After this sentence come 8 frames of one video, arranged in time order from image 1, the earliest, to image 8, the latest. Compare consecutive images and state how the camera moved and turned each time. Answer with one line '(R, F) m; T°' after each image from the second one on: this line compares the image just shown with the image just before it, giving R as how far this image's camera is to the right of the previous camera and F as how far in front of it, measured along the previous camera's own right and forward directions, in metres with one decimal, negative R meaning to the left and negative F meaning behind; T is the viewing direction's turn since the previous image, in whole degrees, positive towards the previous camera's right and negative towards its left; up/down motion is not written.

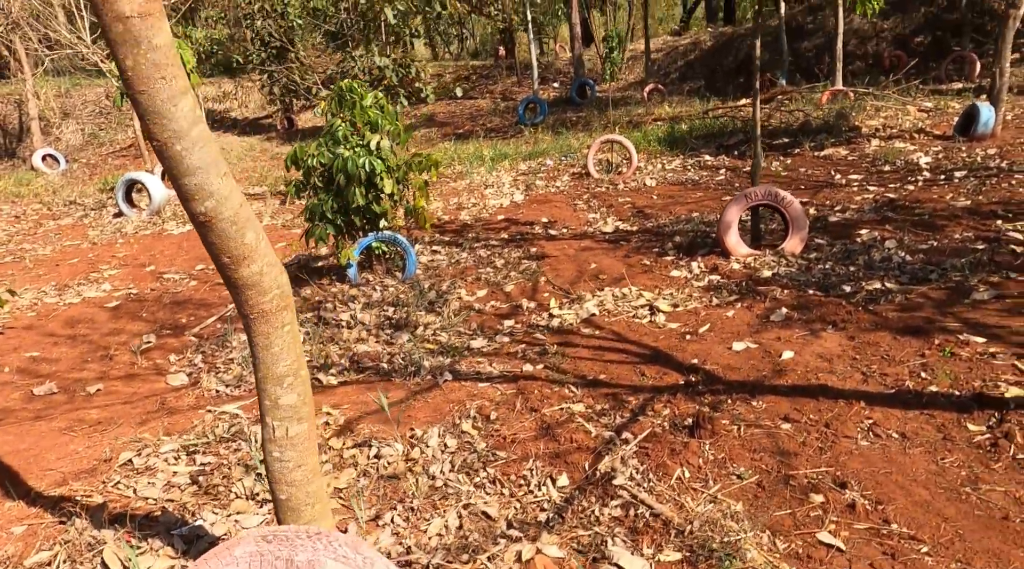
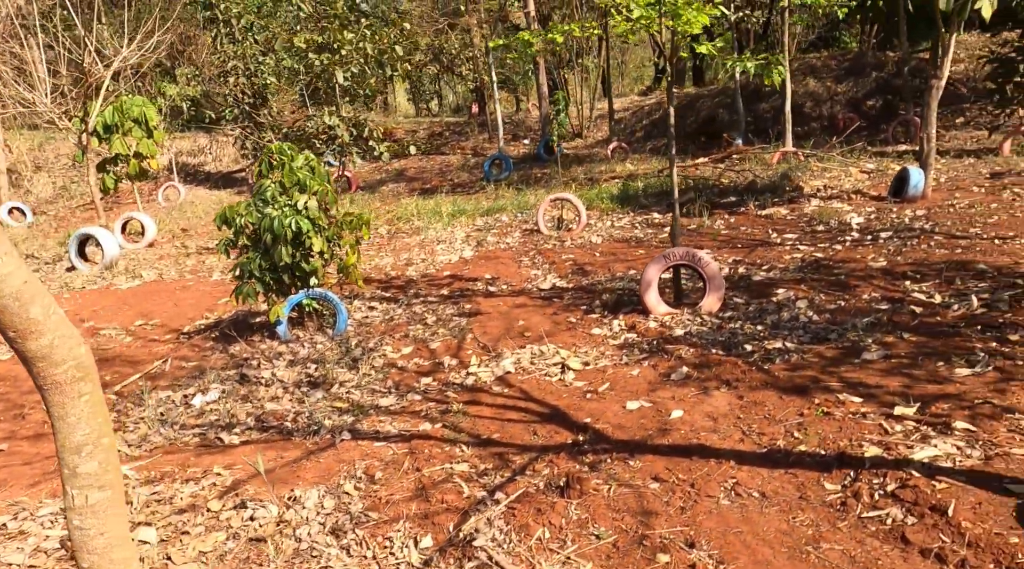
(+0.4, -0.1) m; +3°
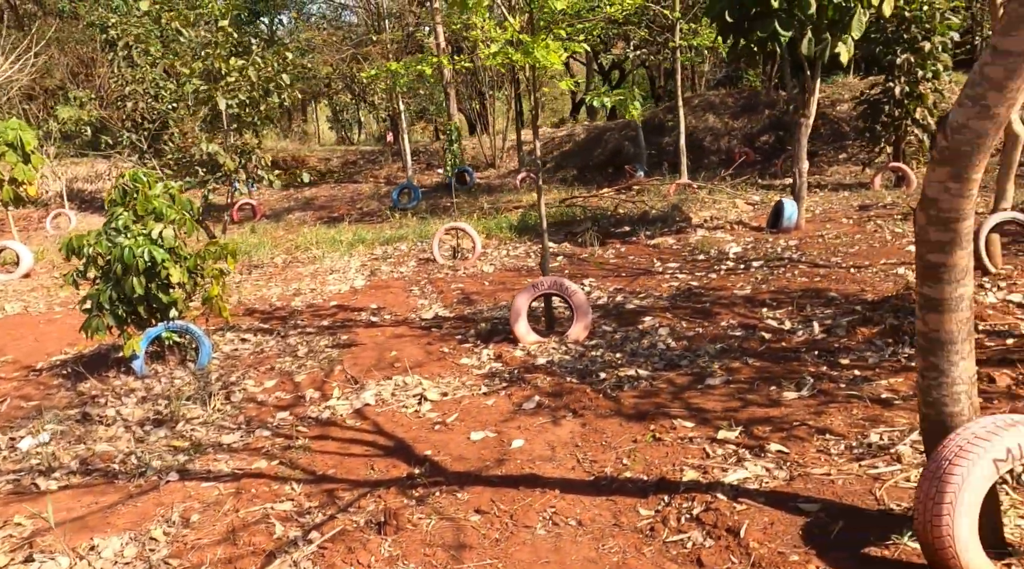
(+0.4, 0.0) m; +6°
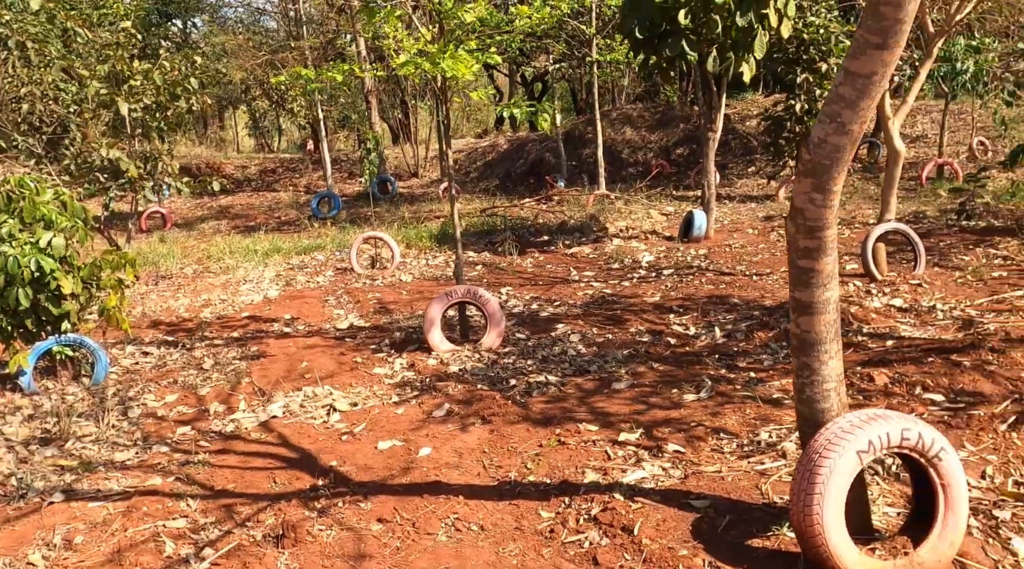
(+0.1, -0.1) m; +5°
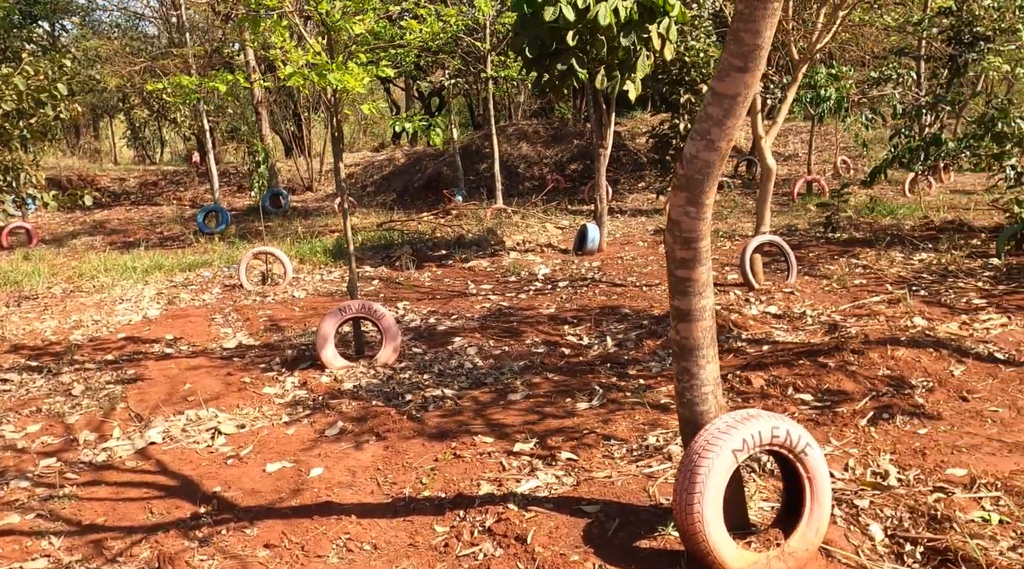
(0.0, -0.1) m; +6°
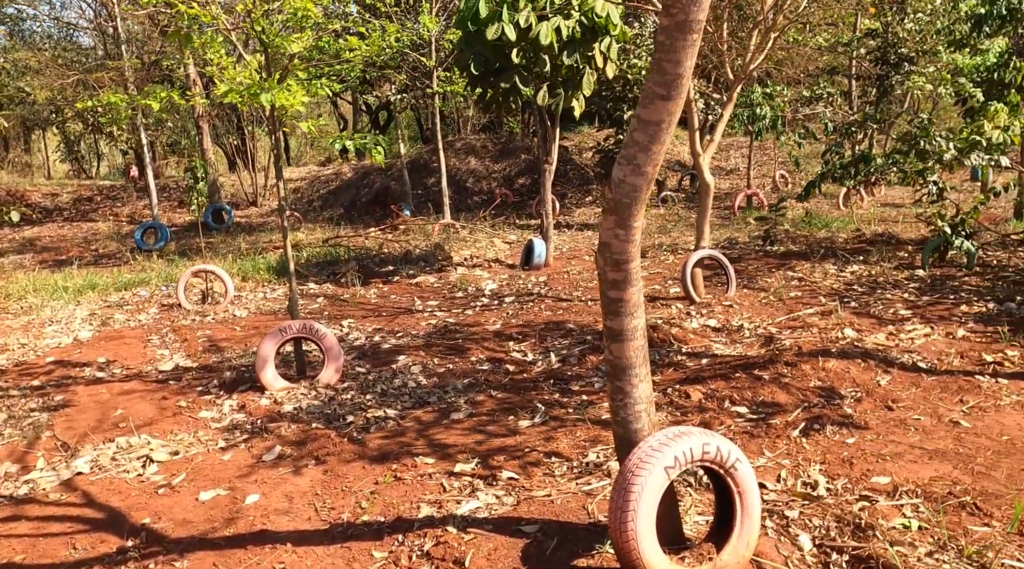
(+0.1, 0.0) m; +3°
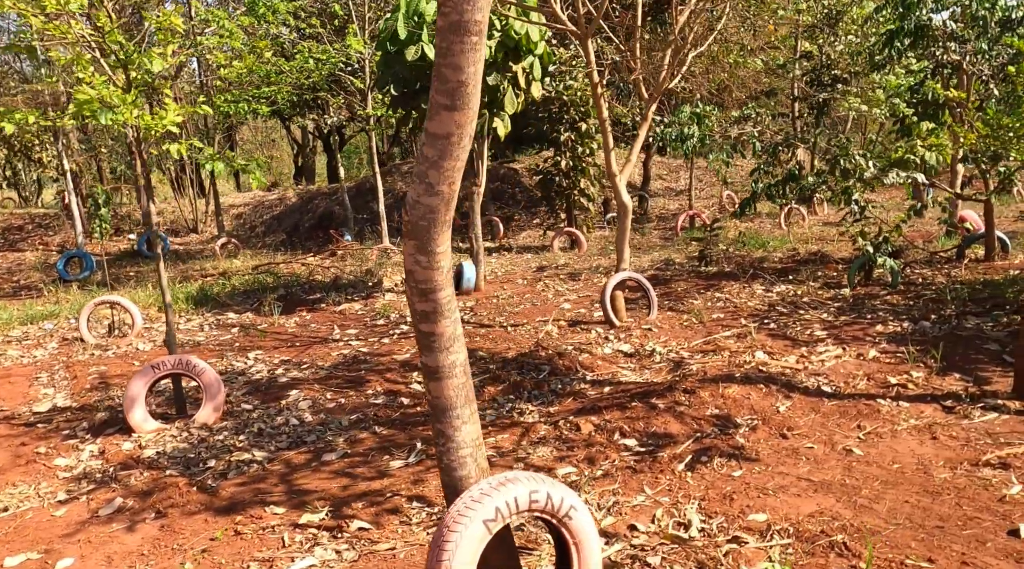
(+0.5, +0.3) m; +2°
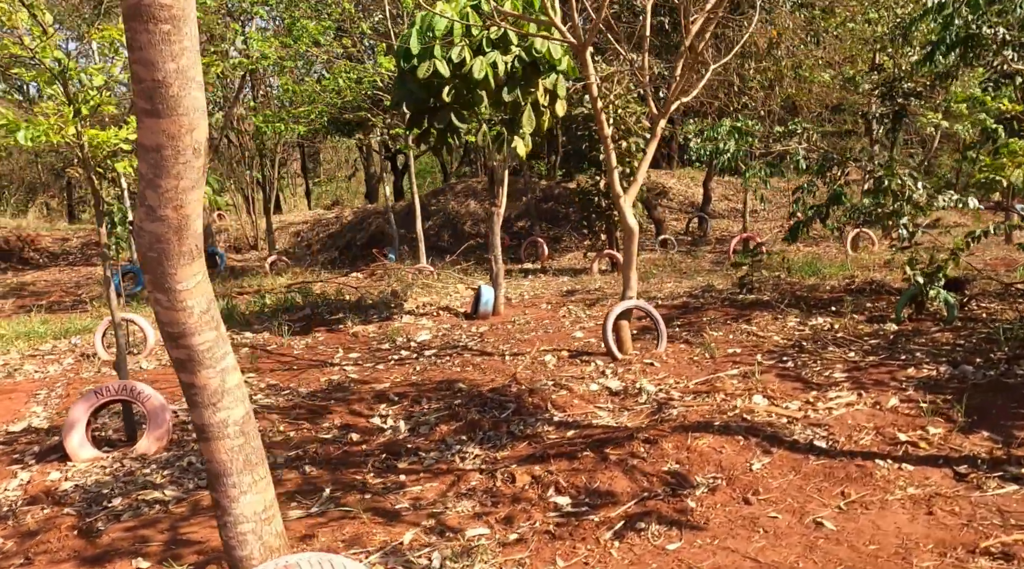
(+0.8, +0.5) m; -6°
